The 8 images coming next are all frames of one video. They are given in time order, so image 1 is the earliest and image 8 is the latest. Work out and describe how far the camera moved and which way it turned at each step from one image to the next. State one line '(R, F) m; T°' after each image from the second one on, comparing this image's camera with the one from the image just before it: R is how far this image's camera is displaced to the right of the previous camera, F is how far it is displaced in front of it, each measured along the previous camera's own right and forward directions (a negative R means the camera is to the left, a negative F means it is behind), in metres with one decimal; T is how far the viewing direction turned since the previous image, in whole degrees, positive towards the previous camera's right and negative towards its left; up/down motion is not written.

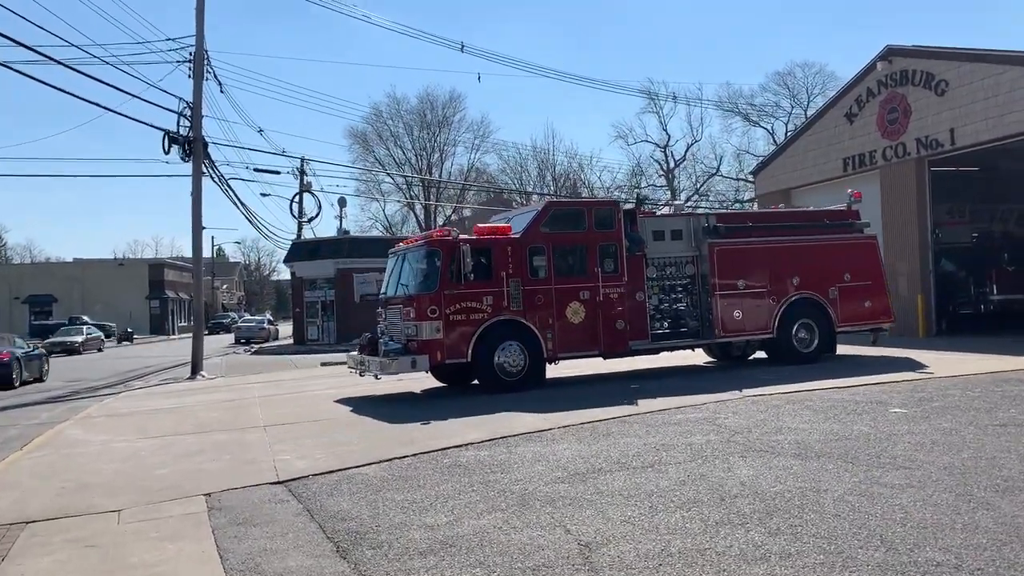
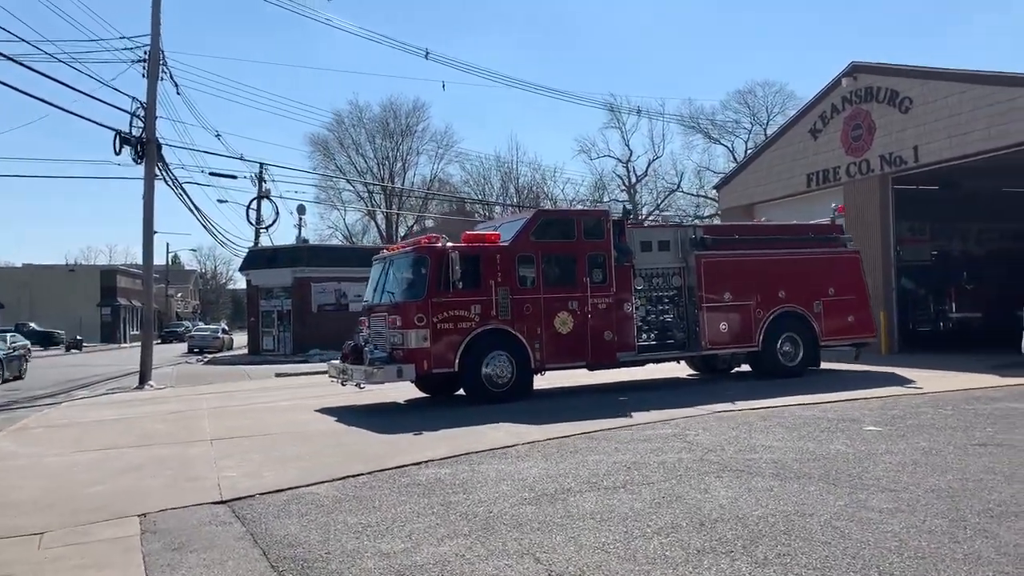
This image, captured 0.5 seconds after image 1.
(0.0, +0.5) m; +2°
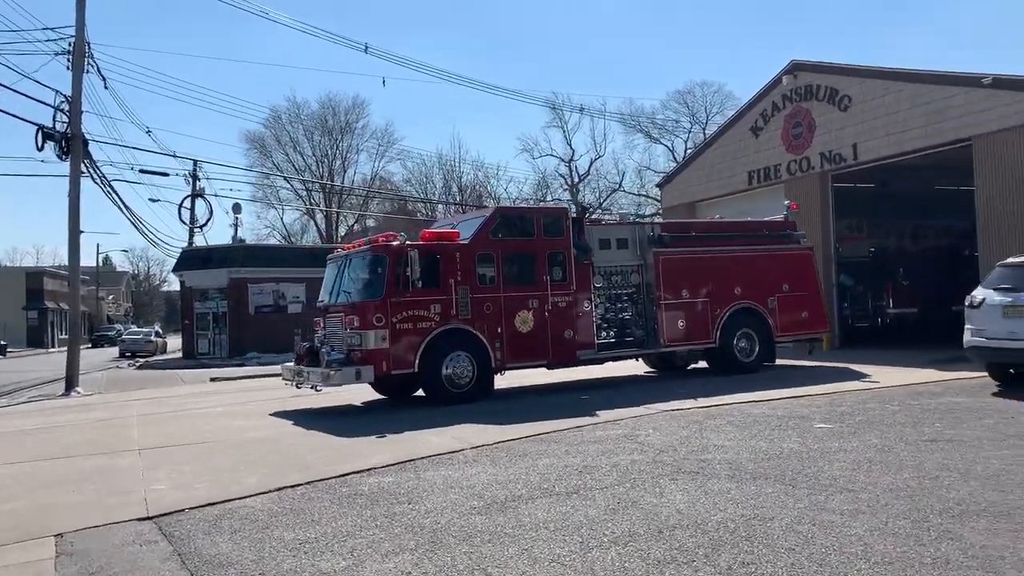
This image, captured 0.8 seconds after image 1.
(0.0, +0.4) m; +4°
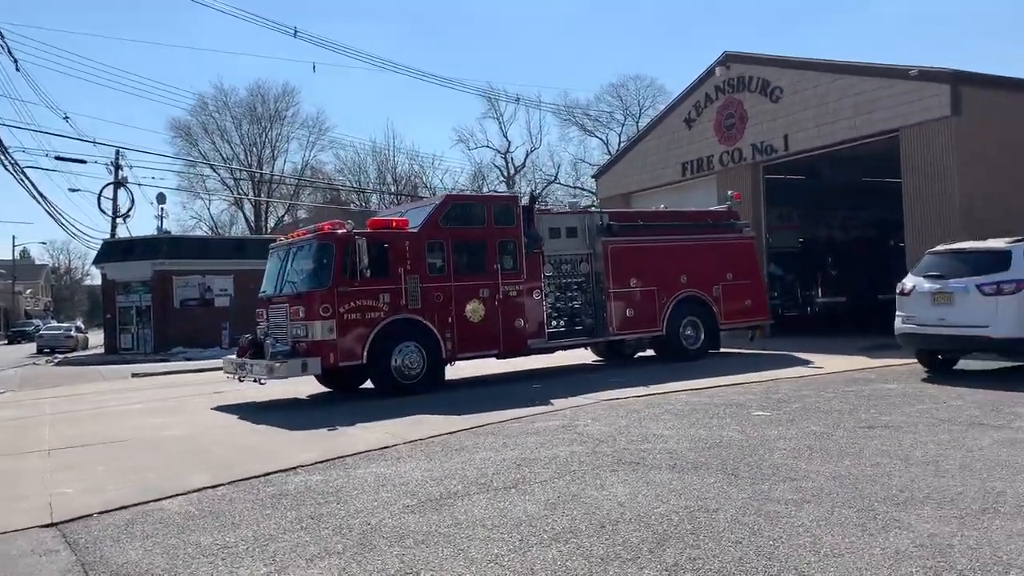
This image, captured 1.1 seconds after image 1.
(0.0, +0.3) m; +4°
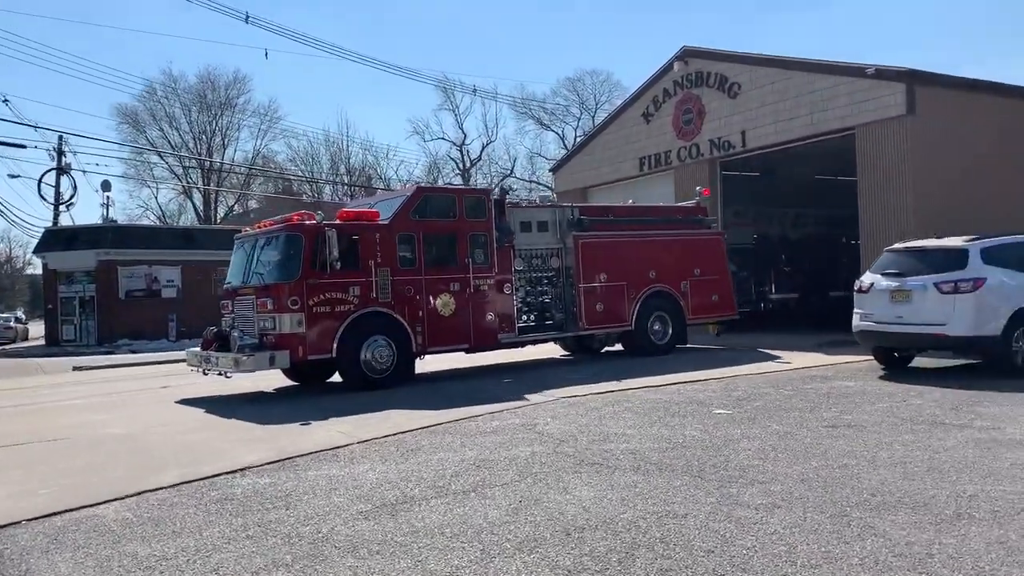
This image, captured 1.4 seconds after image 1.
(-0.1, +0.3) m; +3°
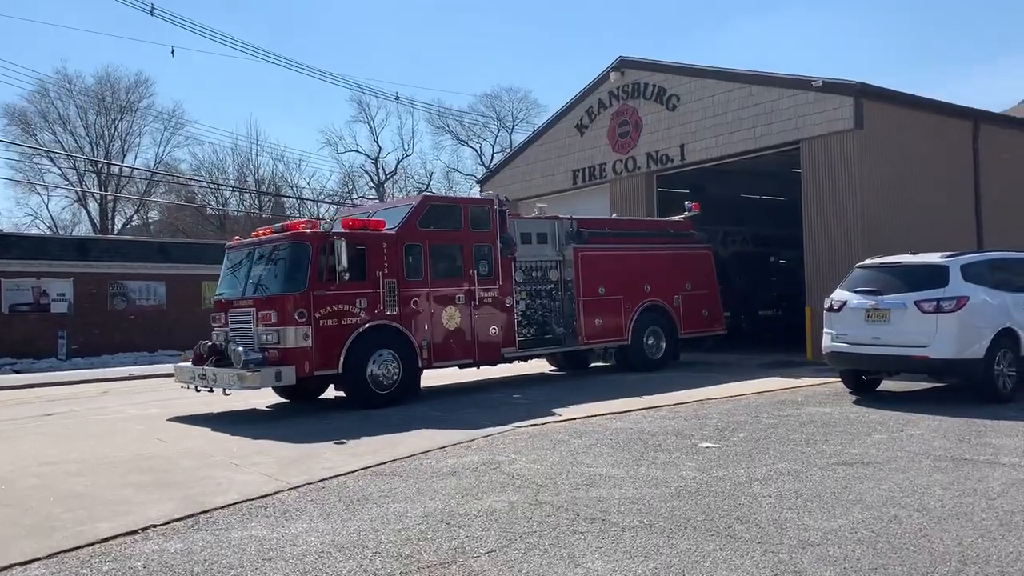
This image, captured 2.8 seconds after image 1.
(-0.5, +1.5) m; +6°
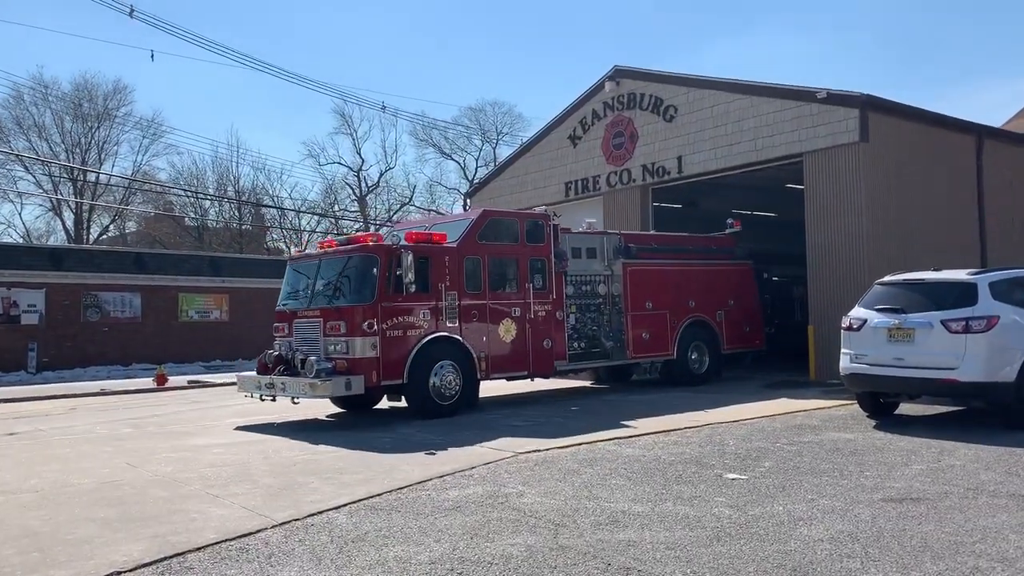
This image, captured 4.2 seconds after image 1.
(-0.3, +0.8) m; +1°
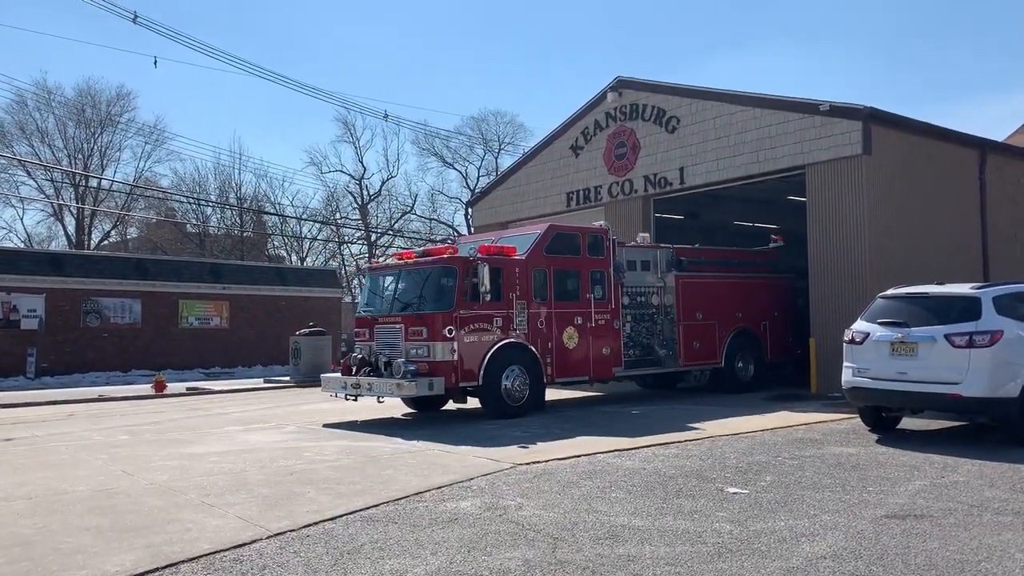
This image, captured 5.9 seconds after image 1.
(0.0, +0.1) m; 0°
